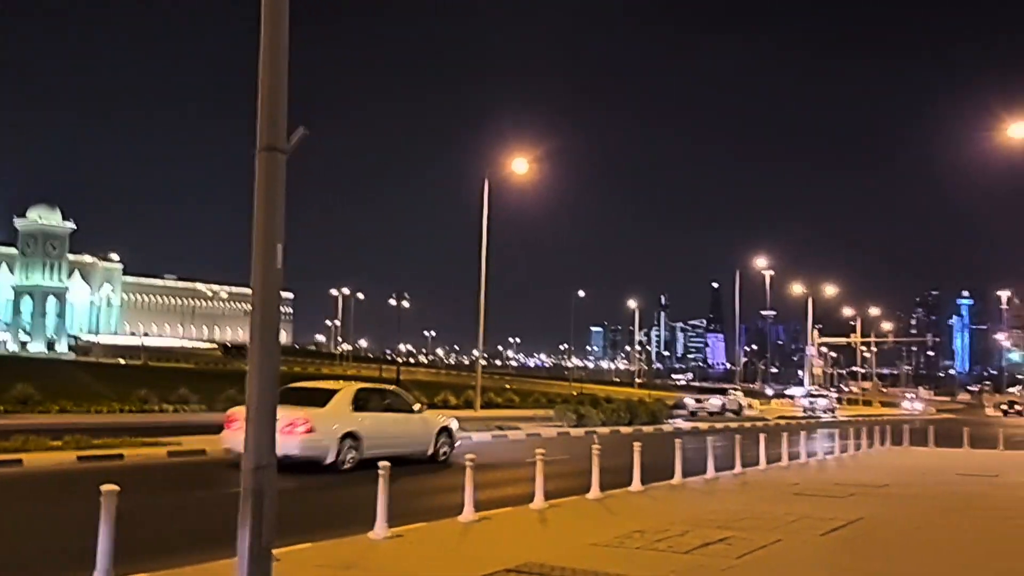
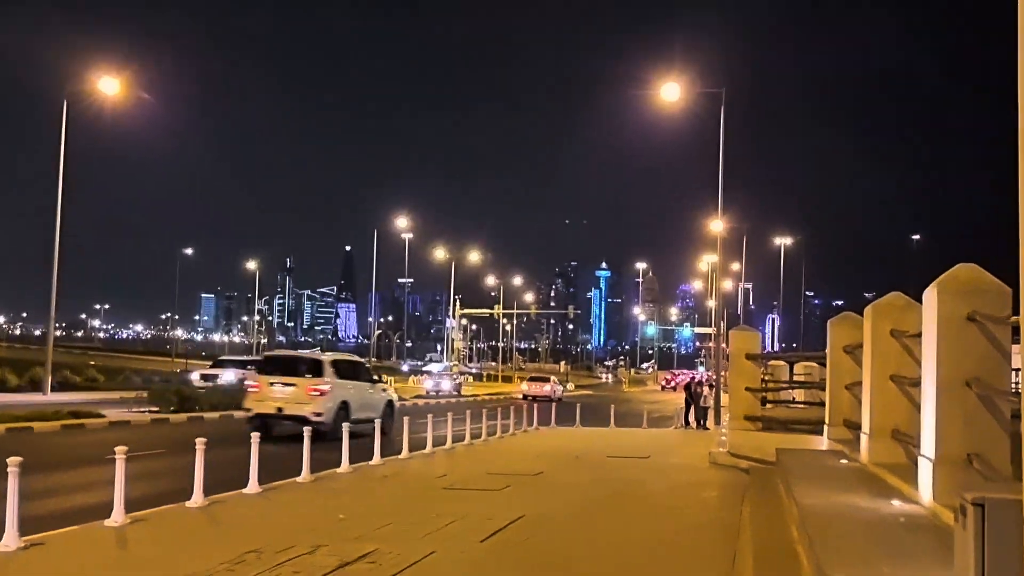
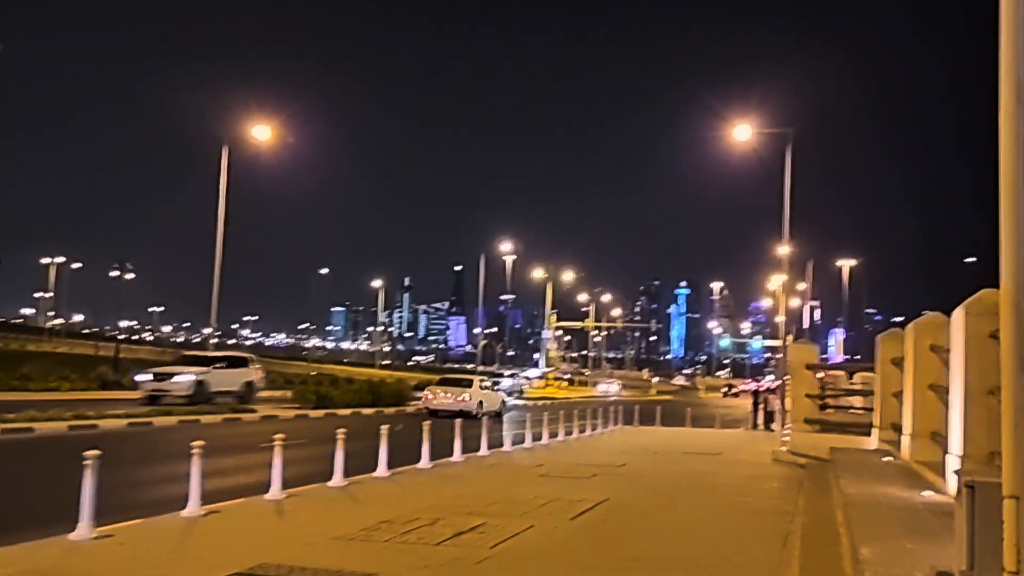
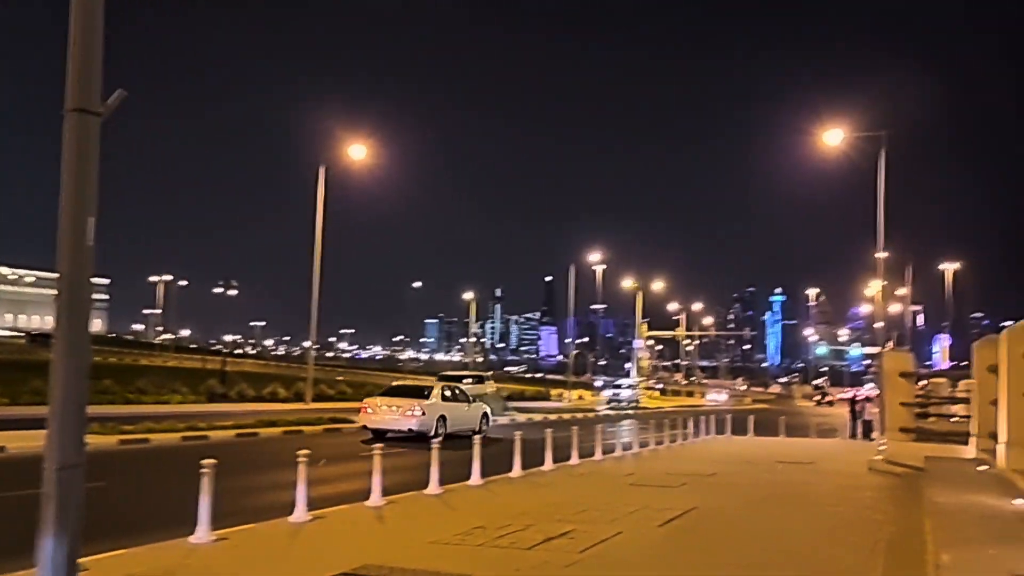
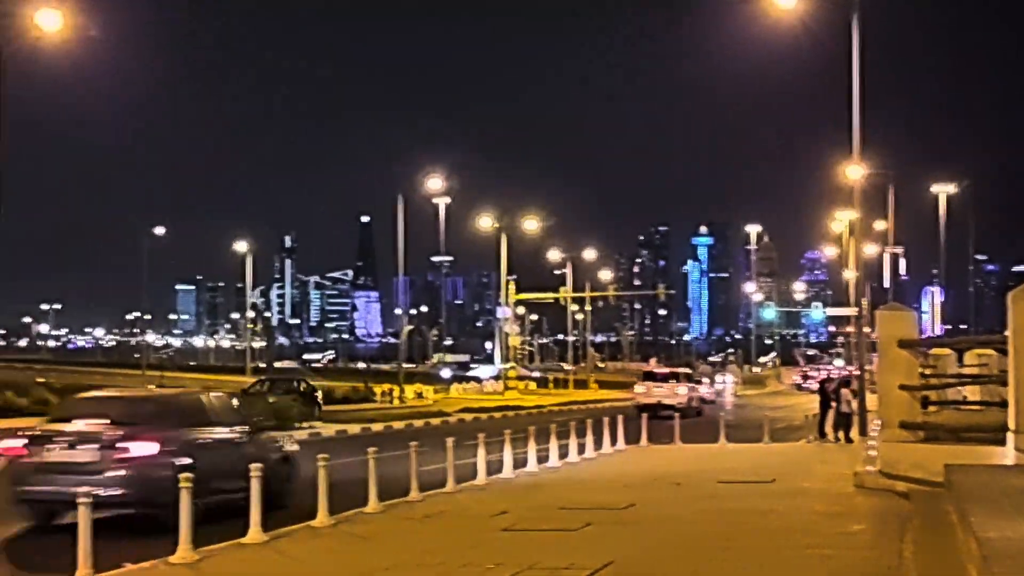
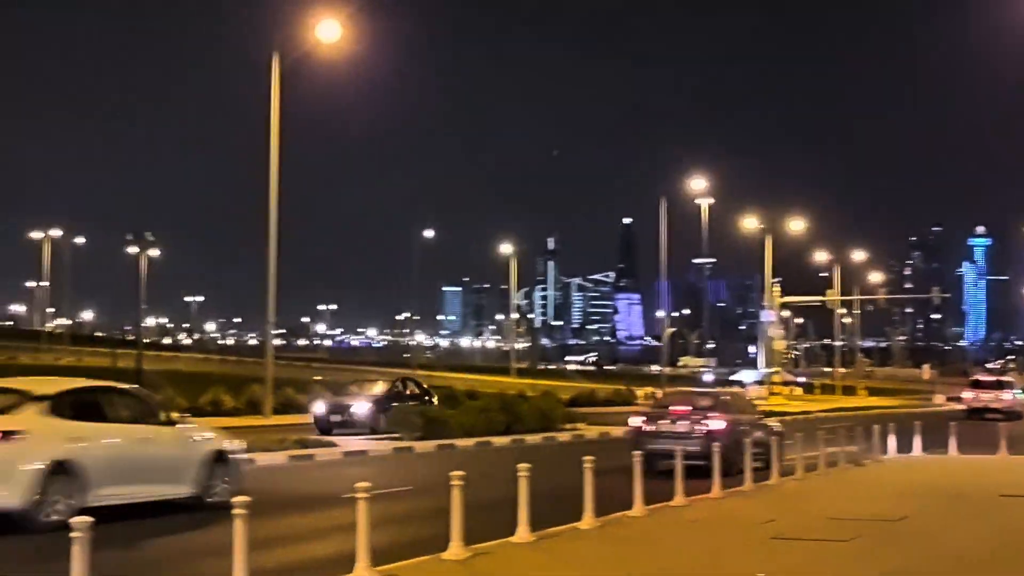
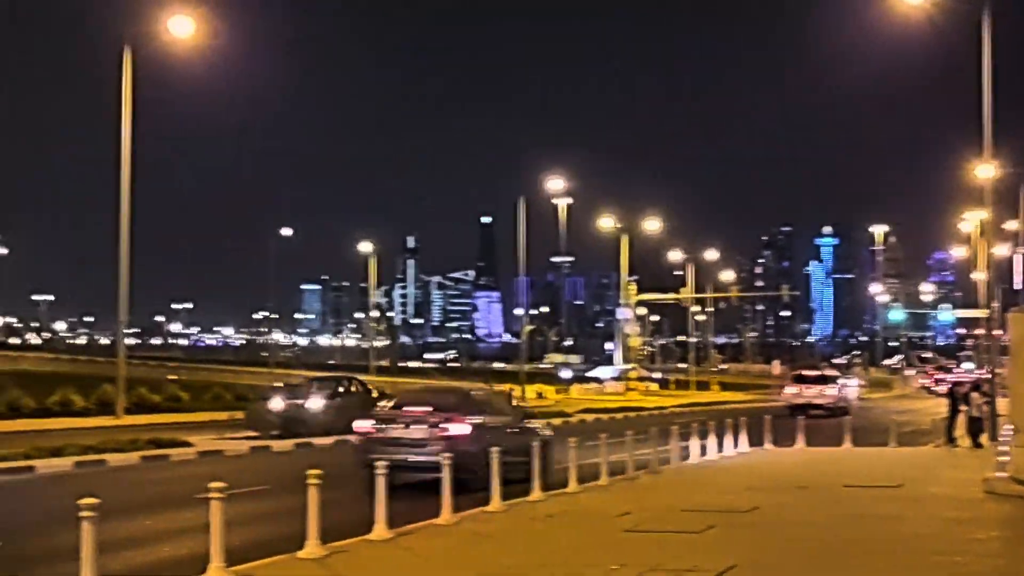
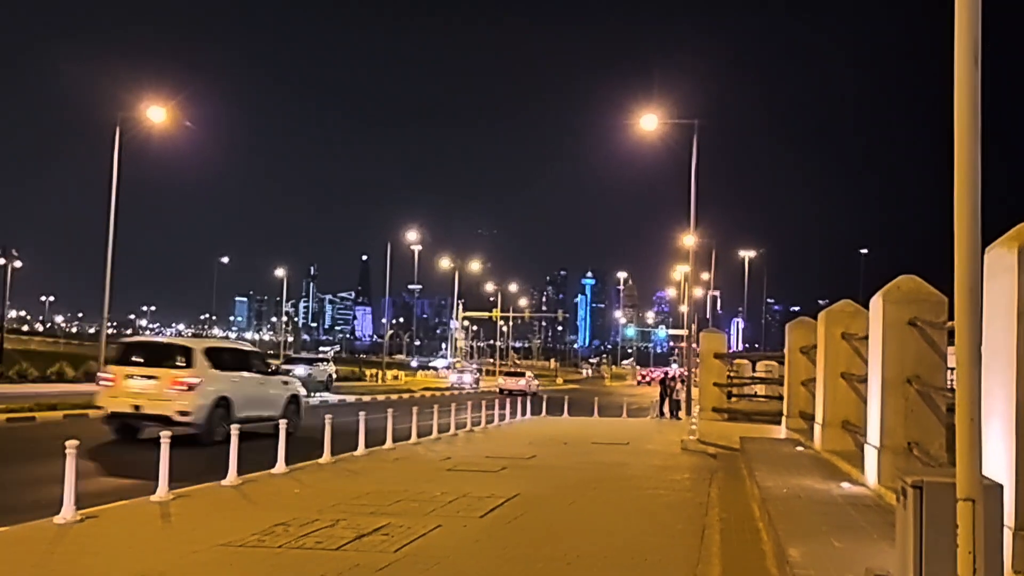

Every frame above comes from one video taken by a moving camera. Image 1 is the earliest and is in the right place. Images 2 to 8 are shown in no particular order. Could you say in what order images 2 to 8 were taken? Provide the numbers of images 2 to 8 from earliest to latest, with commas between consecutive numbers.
4, 3, 8, 2, 5, 7, 6
